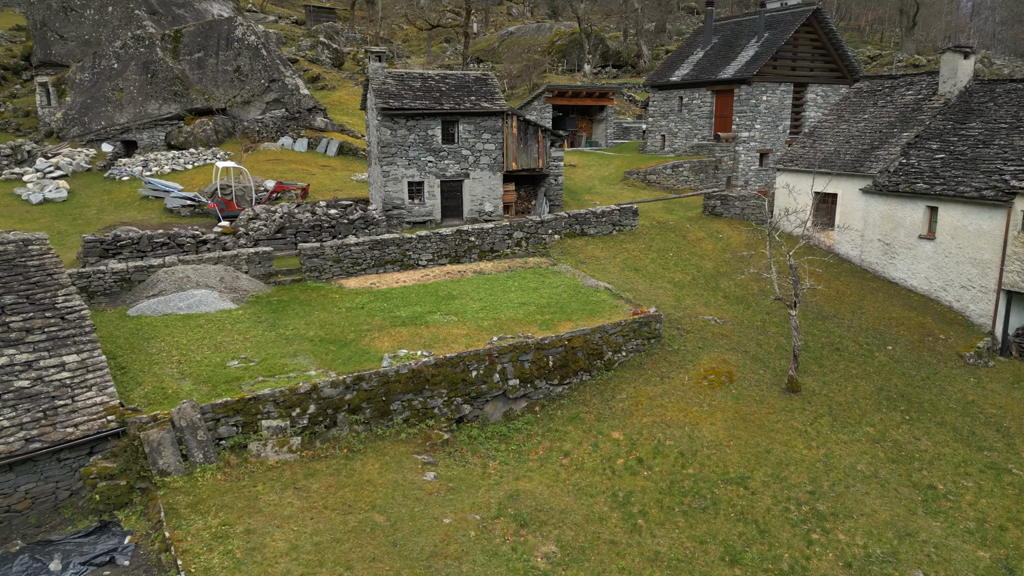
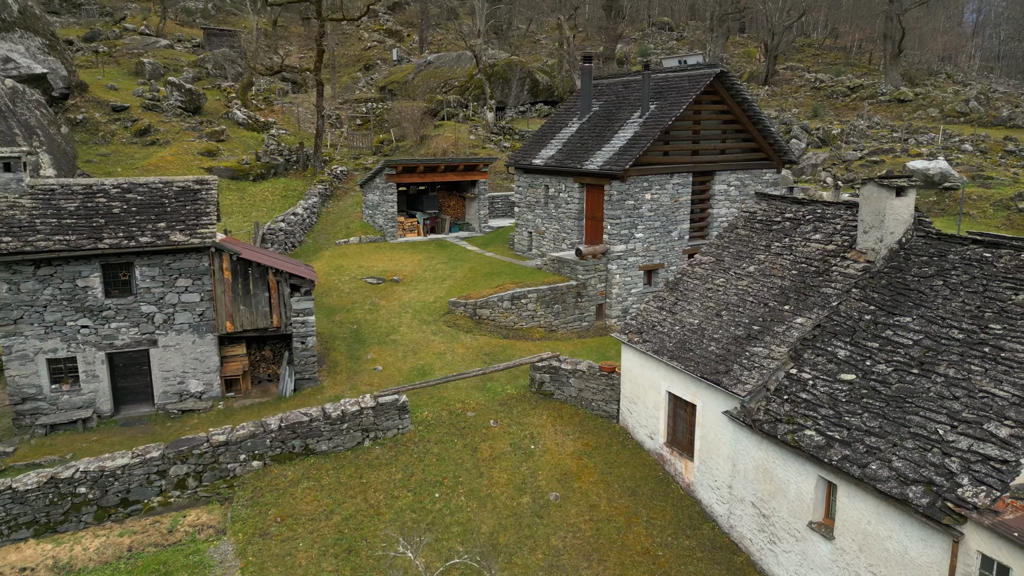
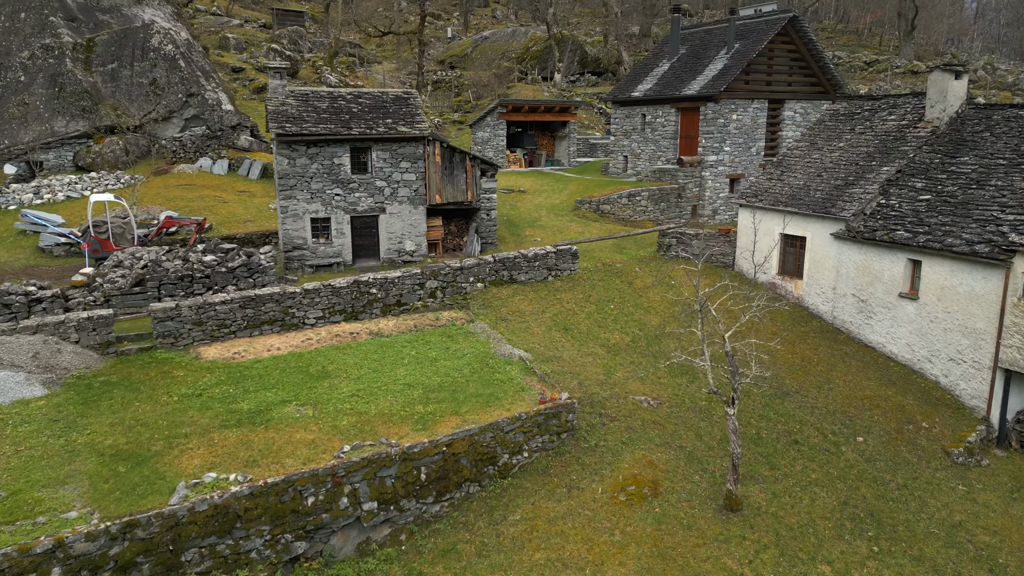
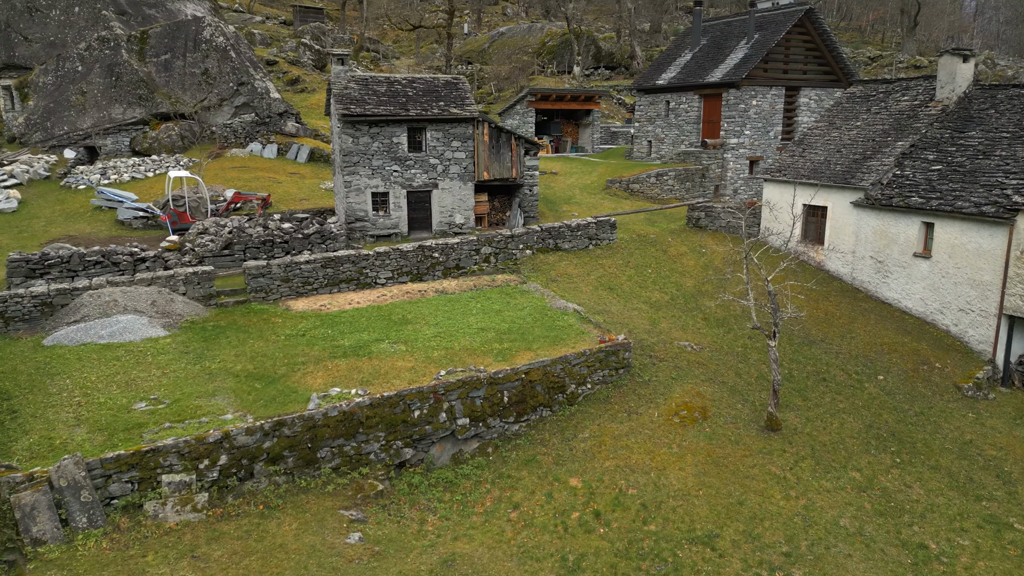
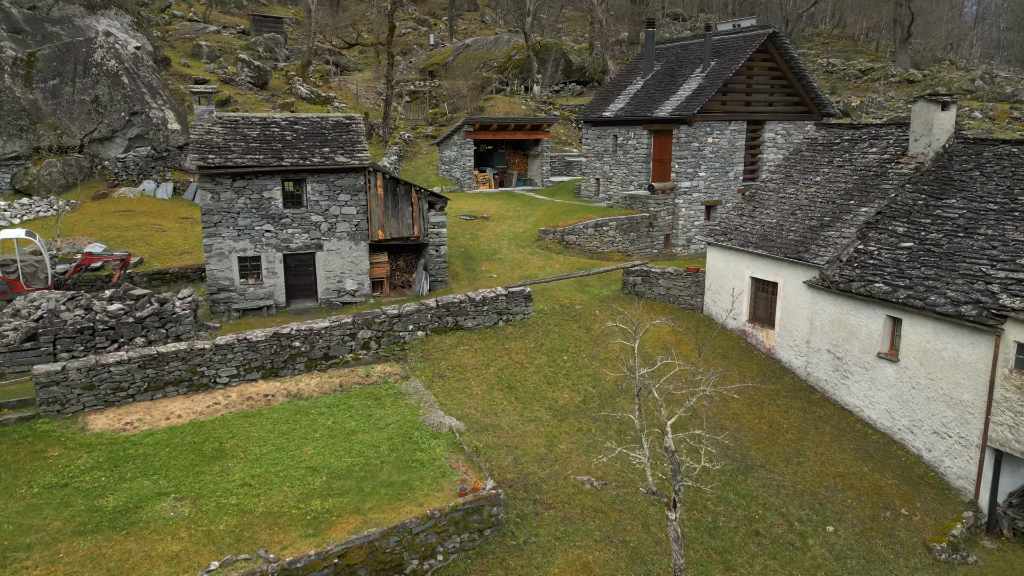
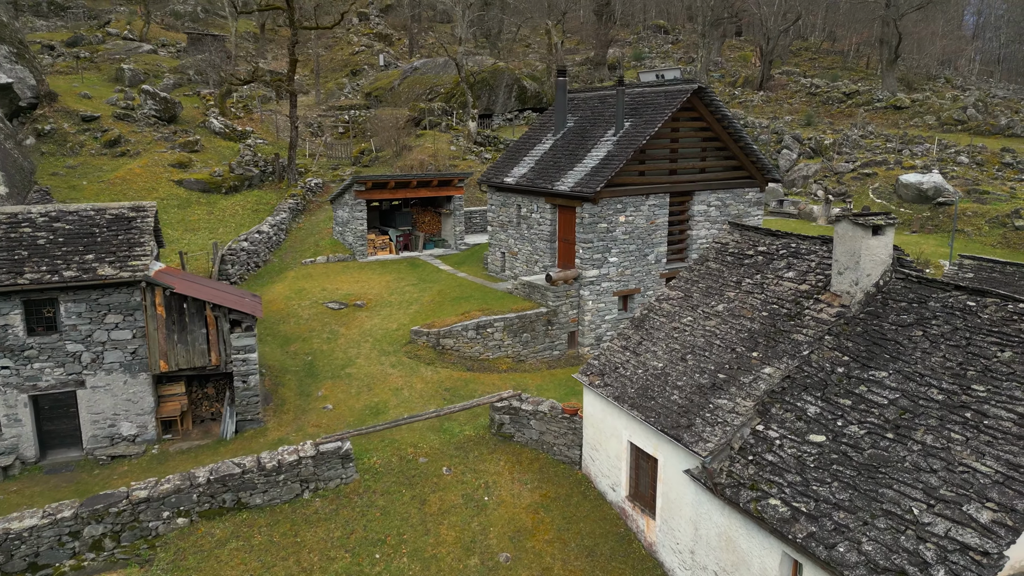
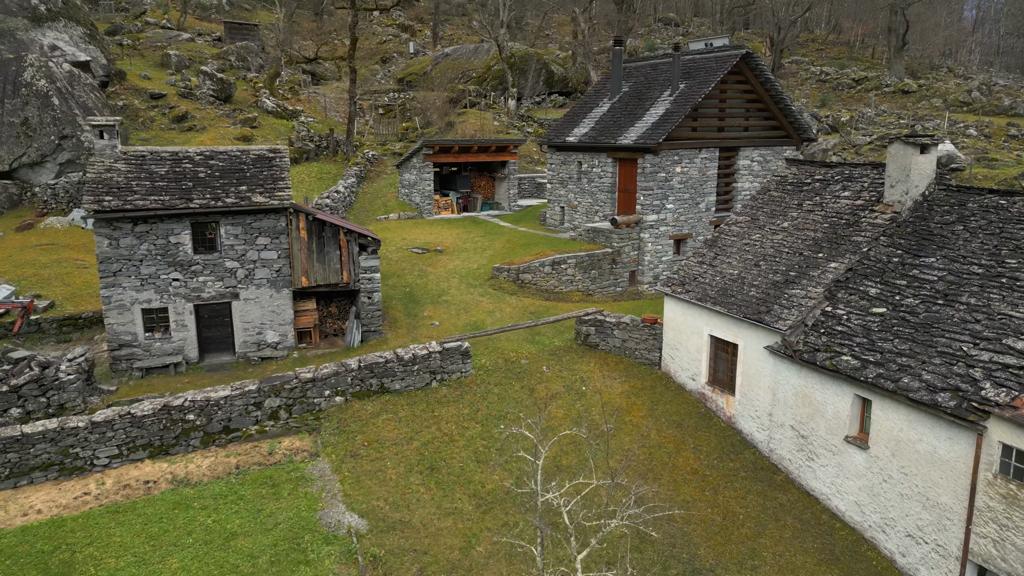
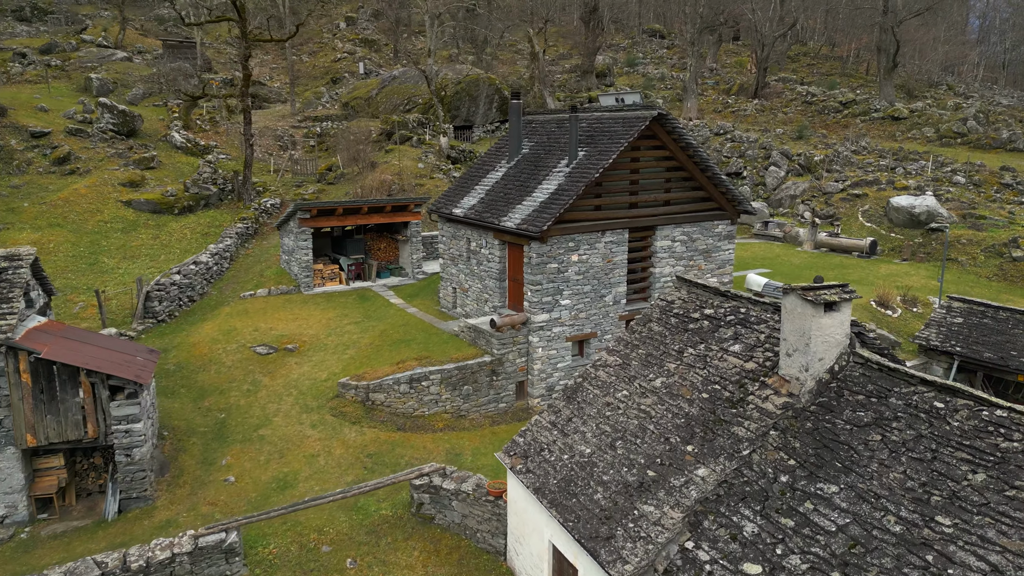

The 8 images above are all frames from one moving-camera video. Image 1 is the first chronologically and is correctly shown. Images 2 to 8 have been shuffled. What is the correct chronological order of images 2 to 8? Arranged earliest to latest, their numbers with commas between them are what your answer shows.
4, 3, 5, 7, 2, 6, 8
